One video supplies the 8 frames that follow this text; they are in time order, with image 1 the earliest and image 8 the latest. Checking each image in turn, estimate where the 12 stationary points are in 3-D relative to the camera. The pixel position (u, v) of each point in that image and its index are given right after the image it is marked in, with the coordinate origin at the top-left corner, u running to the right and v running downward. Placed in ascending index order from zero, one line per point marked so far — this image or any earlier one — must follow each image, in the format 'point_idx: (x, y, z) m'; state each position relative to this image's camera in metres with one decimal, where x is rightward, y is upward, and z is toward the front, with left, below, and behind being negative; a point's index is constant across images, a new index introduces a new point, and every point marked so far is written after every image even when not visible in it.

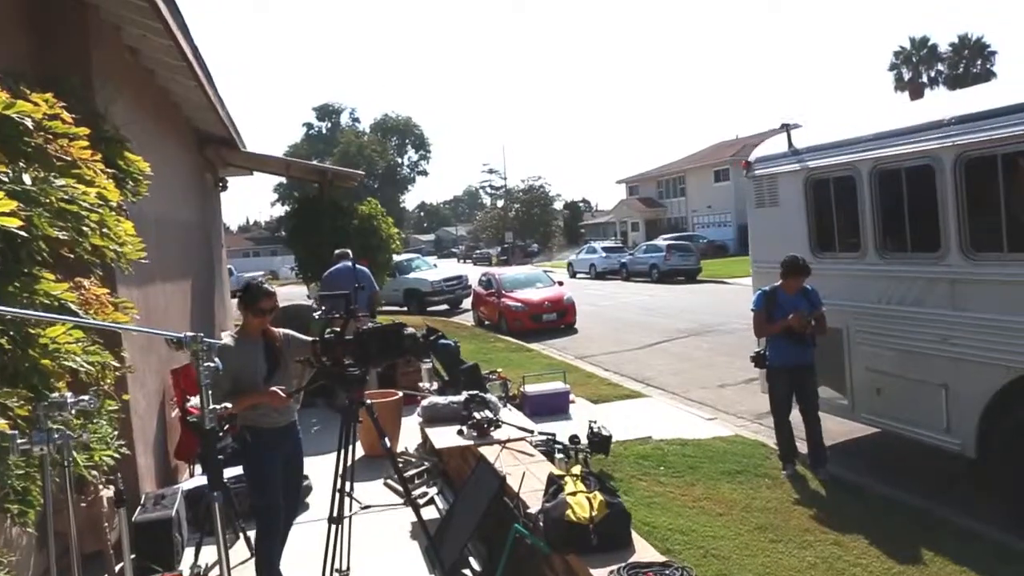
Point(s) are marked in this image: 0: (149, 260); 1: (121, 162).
0: (-3.0, +0.2, +6.3) m
1: (-2.3, +0.7, +4.5) m
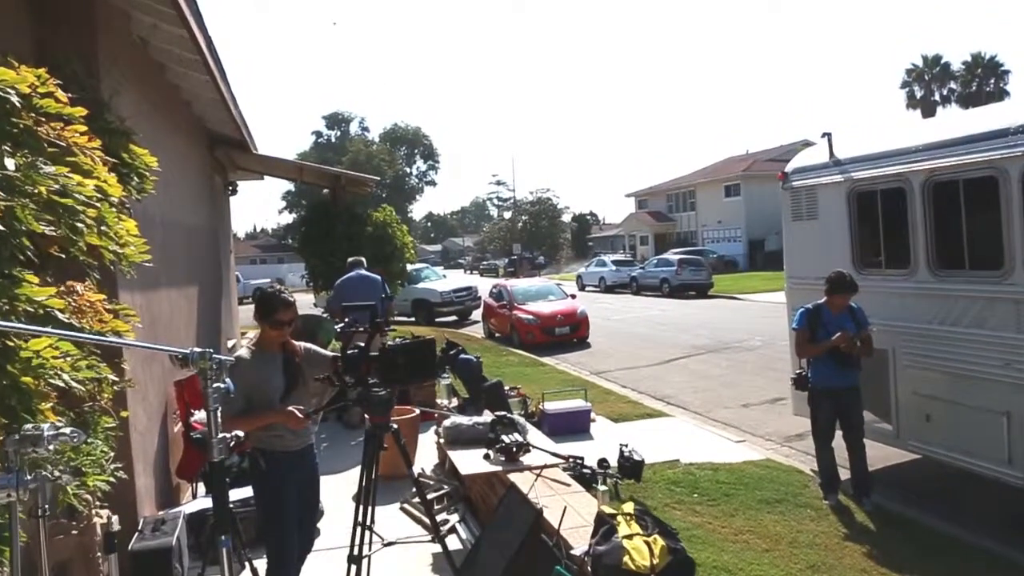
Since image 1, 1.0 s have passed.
0: (-2.8, +0.2, +5.9) m
1: (-2.0, +0.7, +4.1) m
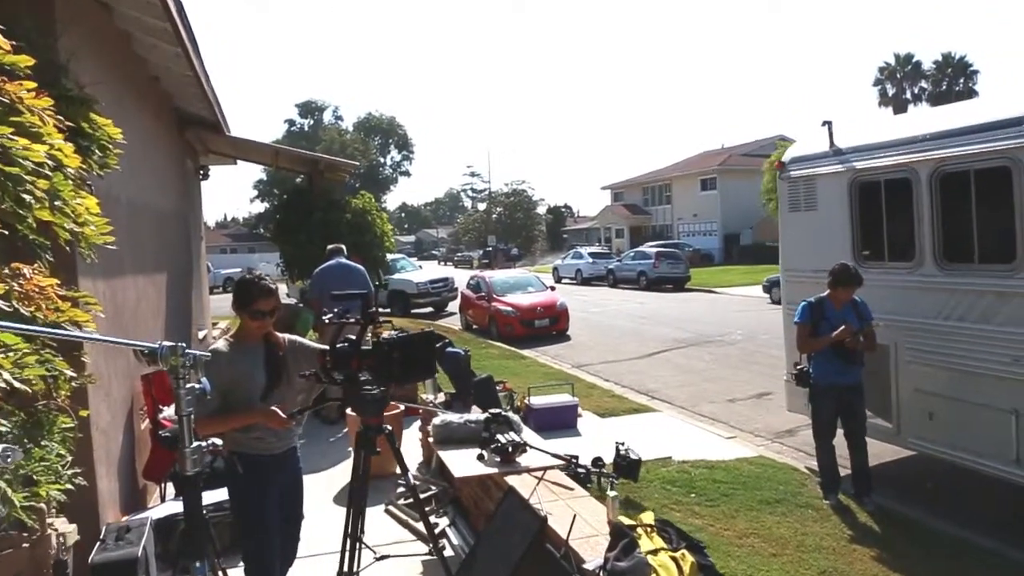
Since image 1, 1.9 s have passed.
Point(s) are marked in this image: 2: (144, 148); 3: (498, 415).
0: (-2.8, +0.3, +5.5) m
1: (-2.0, +0.8, +3.7) m
2: (-3.3, +1.3, +7.0) m
3: (-0.1, -0.8, +5.1) m
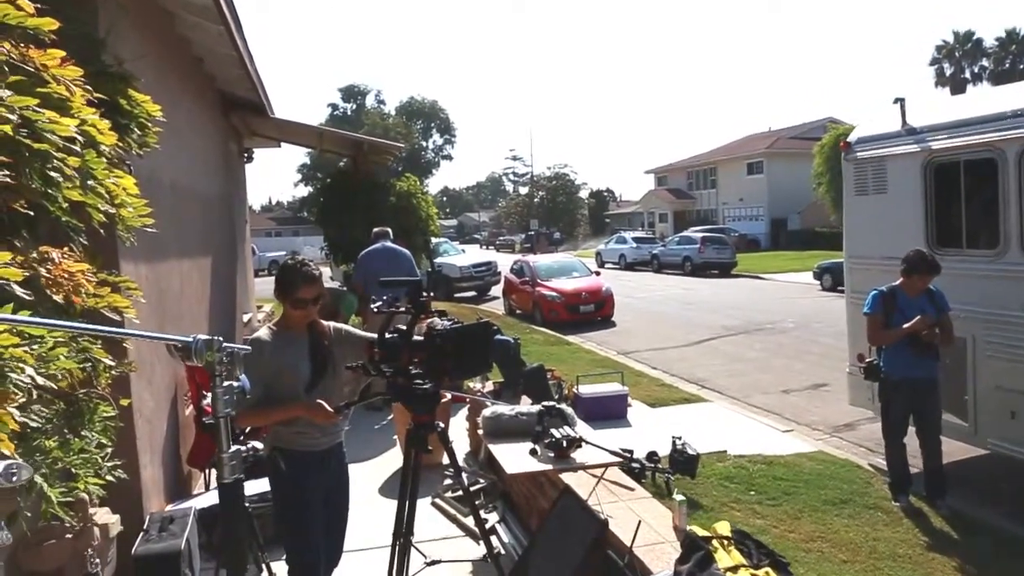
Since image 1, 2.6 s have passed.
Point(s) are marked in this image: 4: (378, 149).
0: (-2.4, +0.4, +5.4) m
1: (-1.8, +0.8, +3.5) m
2: (-2.9, +1.4, +6.9) m
3: (+0.3, -0.8, +4.9) m
4: (-2.0, +2.0, +11.3) m
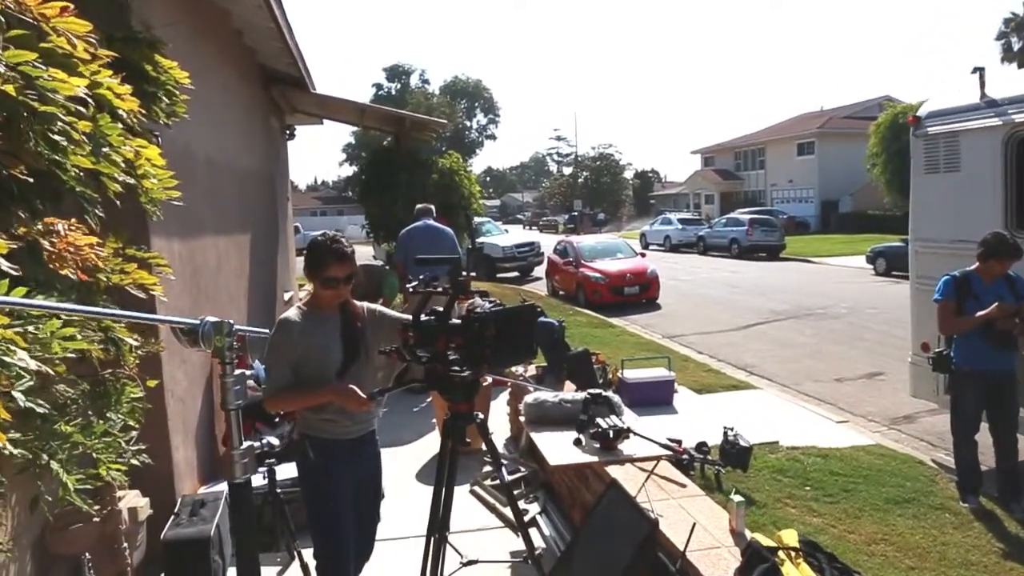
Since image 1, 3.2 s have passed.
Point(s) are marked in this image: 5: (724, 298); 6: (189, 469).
0: (-2.1, +0.6, +5.2) m
1: (-1.5, +0.9, +3.3) m
2: (-2.5, +1.6, +6.7) m
3: (+0.5, -0.6, +4.6) m
4: (-1.3, +2.3, +11.1) m
5: (+5.0, -0.2, +18.3) m
6: (-1.9, -1.1, +4.6) m
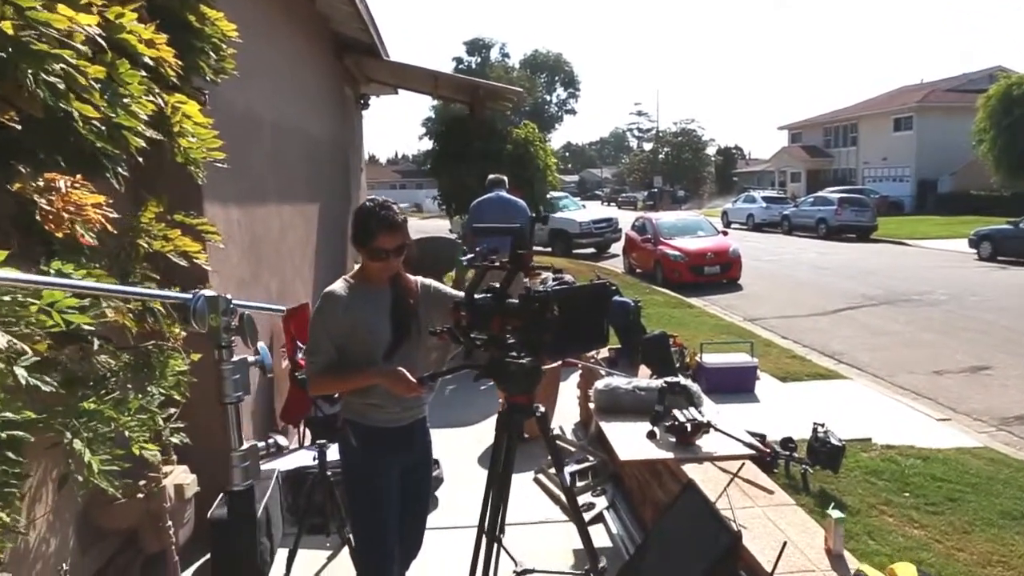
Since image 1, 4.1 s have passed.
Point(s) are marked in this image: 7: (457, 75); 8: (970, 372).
0: (-1.7, +0.8, +5.0) m
1: (-1.3, +1.1, +3.1) m
2: (-1.8, +1.9, +6.5) m
3: (+0.9, -0.5, +4.2) m
4: (-0.2, +2.7, +10.8) m
5: (+6.7, +0.2, +17.4) m
6: (-1.5, -0.9, +4.4) m
7: (-0.7, +2.8, +10.1) m
8: (+5.6, -1.0, +9.4) m
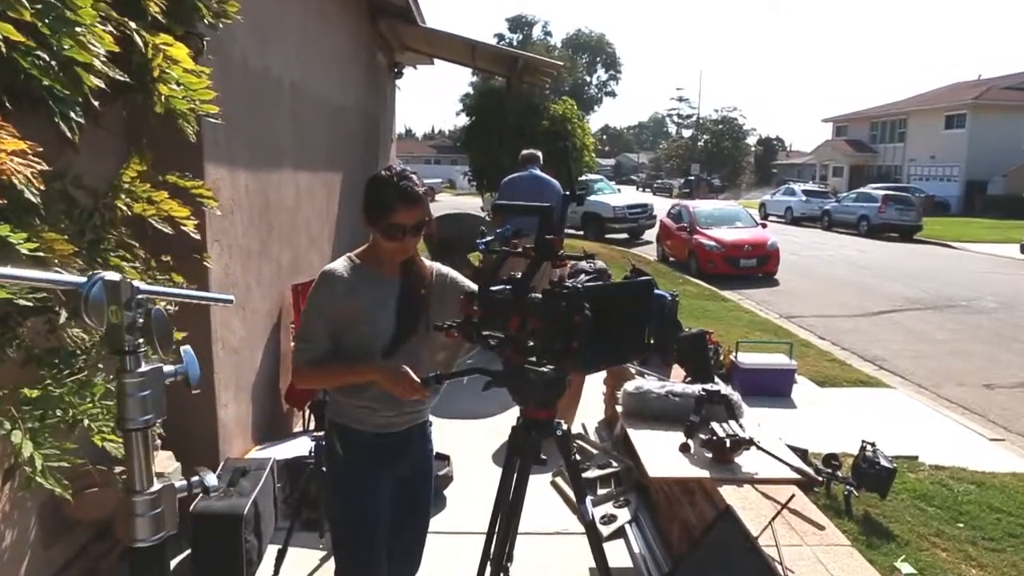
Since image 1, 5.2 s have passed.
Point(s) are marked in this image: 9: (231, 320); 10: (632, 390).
0: (-1.5, +0.9, +4.7) m
1: (-1.1, +1.2, +2.7) m
2: (-1.5, +2.1, +6.2) m
3: (+1.0, -0.5, +3.8) m
4: (+0.3, +2.9, +10.3) m
5: (+7.3, +0.2, +16.7) m
6: (-1.5, -0.7, +4.1) m
7: (-0.2, +3.0, +9.7) m
8: (+5.8, -1.1, +8.8) m
9: (-1.4, -0.2, +4.0) m
10: (+0.6, -0.5, +4.1) m
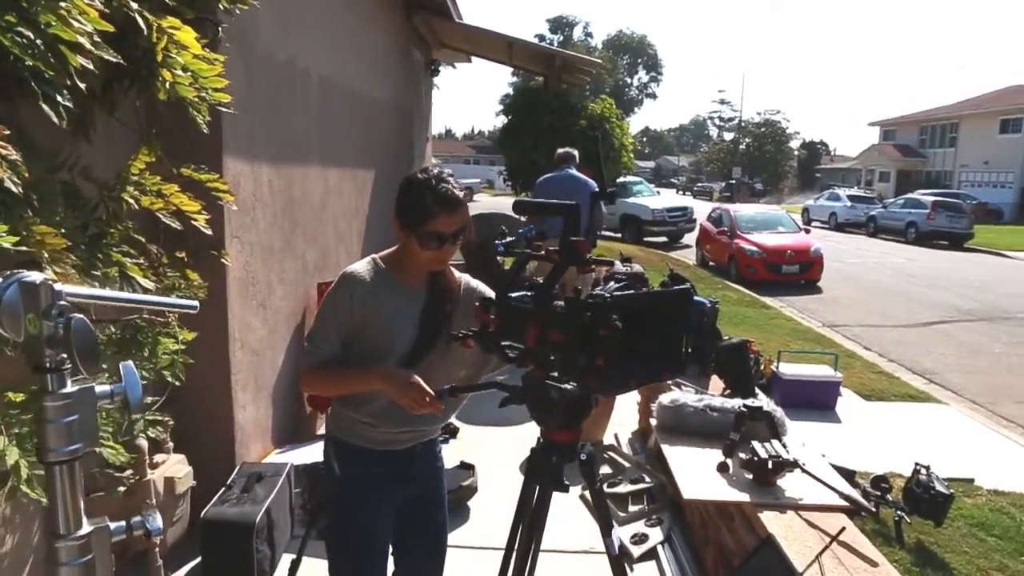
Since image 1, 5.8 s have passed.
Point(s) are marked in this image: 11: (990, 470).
0: (-1.3, +0.9, +4.6) m
1: (-1.0, +1.2, +2.5) m
2: (-1.2, +2.1, +6.0) m
3: (+1.1, -0.5, +3.6) m
4: (+0.8, +2.9, +10.1) m
5: (+8.1, 0.0, +16.2) m
6: (-1.3, -0.7, +4.0) m
7: (+0.3, +3.0, +9.5) m
8: (+6.2, -1.3, +8.4) m
9: (-1.3, -0.2, +3.8) m
10: (+0.8, -0.6, +3.9) m
11: (+3.6, -1.4, +5.9) m
